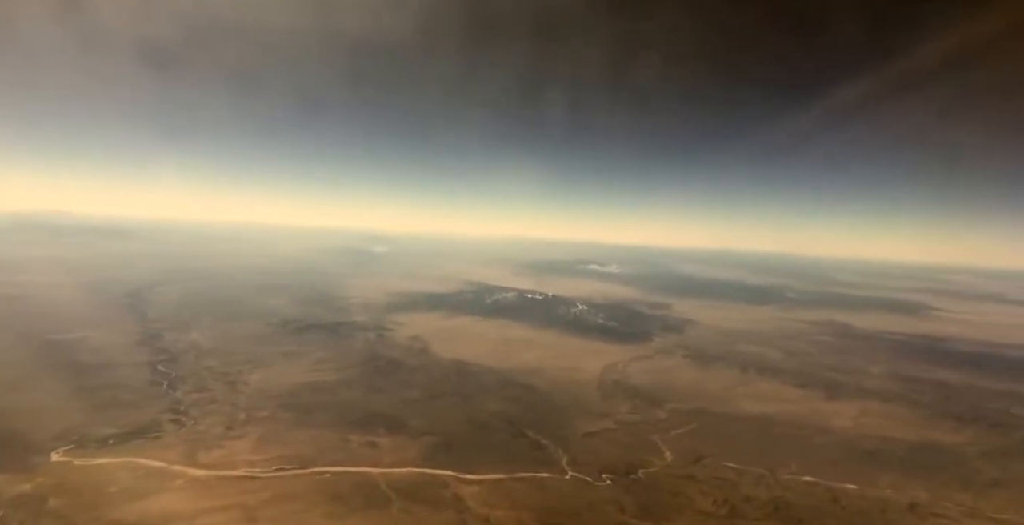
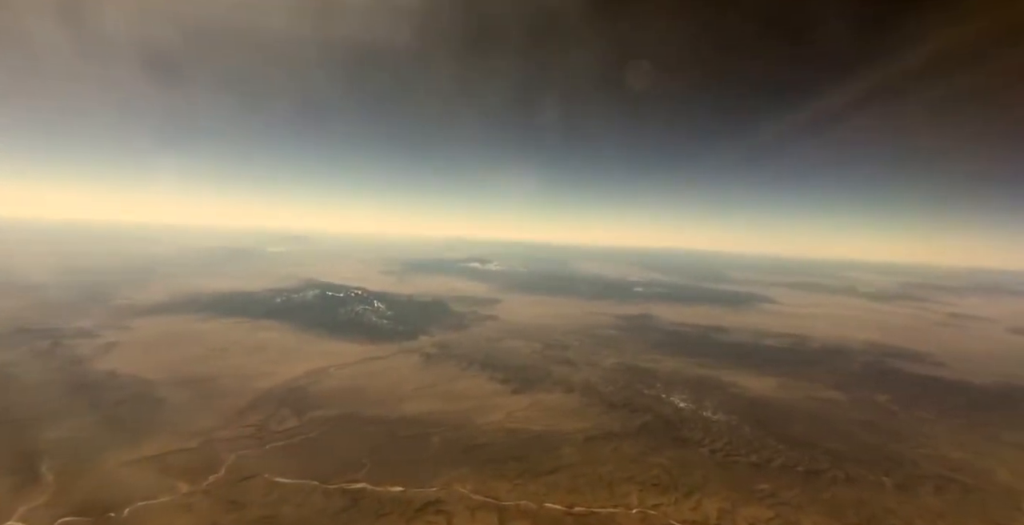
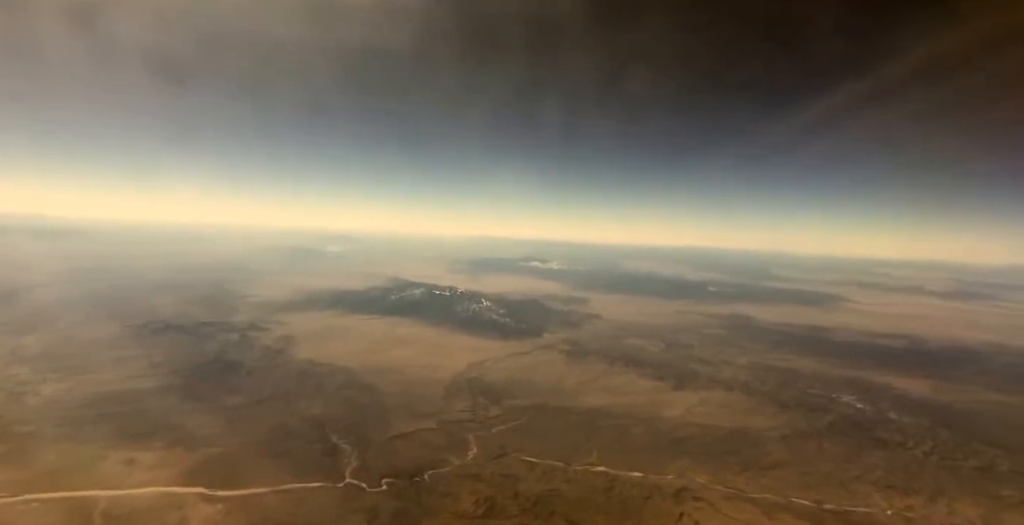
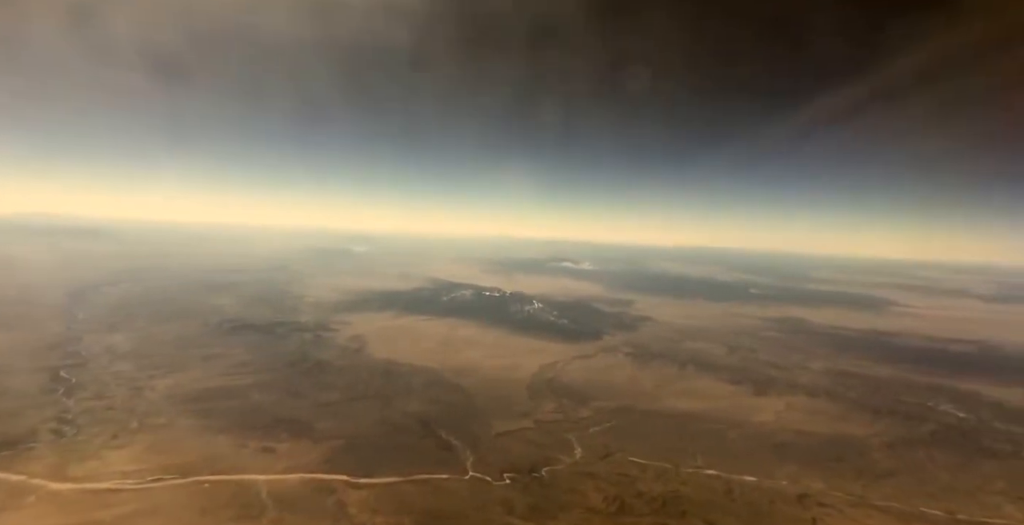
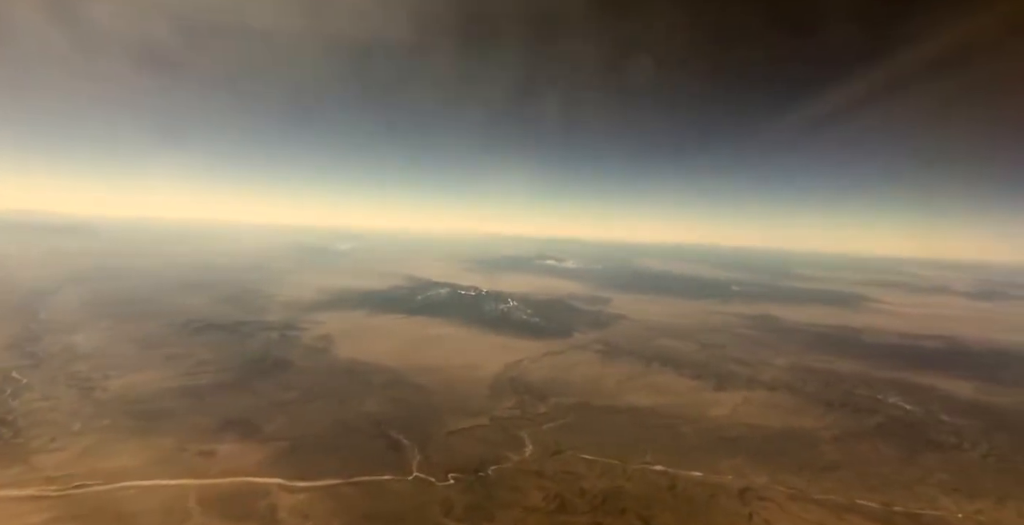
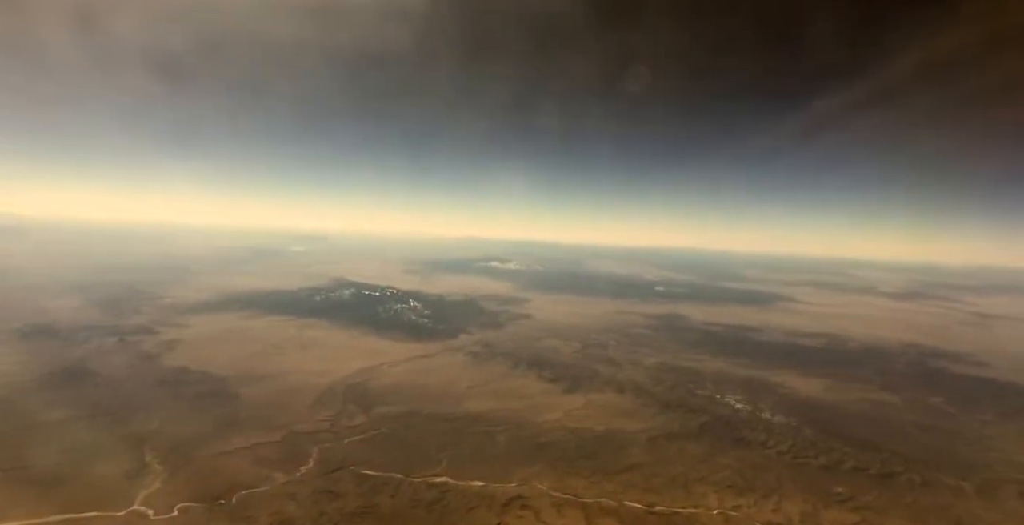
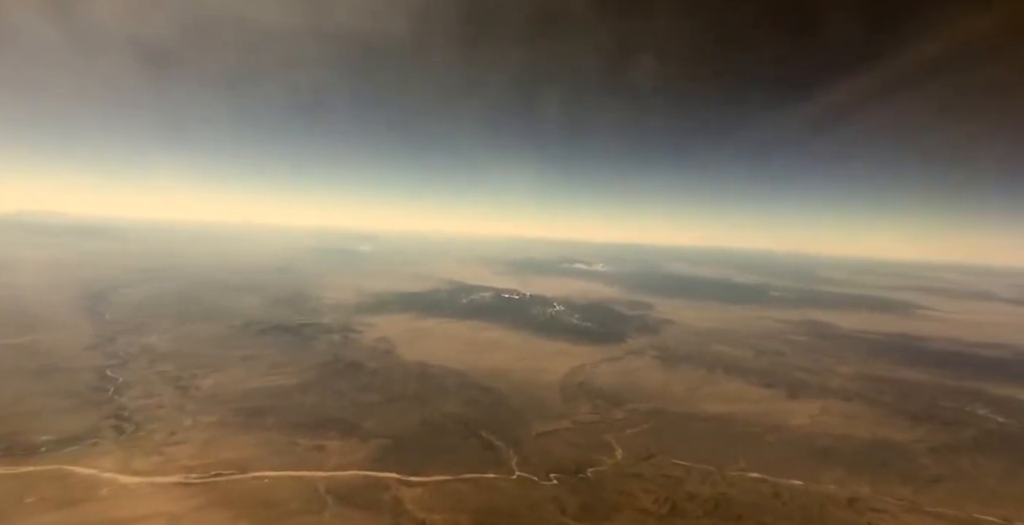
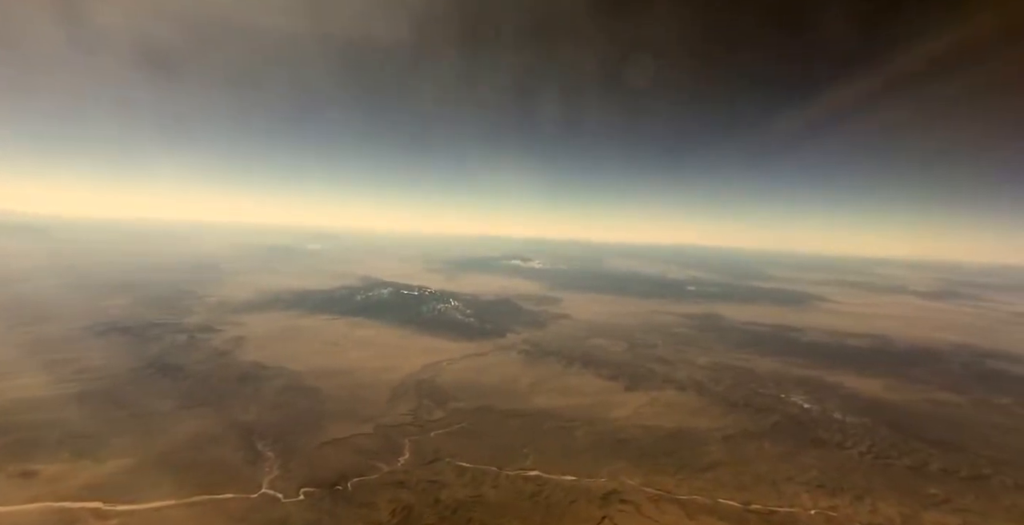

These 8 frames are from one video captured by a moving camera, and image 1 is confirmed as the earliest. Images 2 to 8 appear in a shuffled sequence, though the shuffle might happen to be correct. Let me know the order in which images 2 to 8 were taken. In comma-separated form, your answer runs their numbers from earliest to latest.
7, 4, 5, 3, 8, 6, 2
